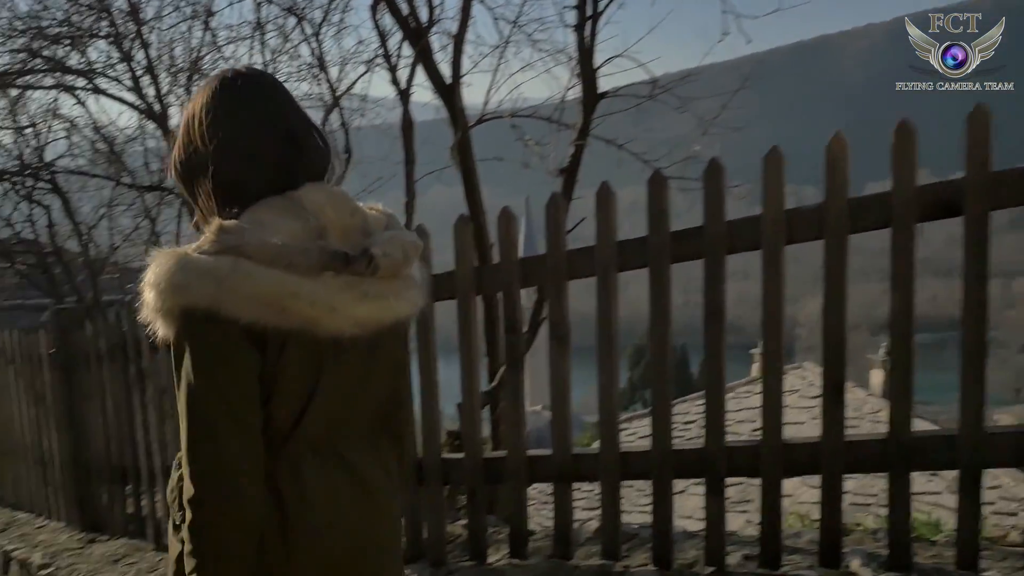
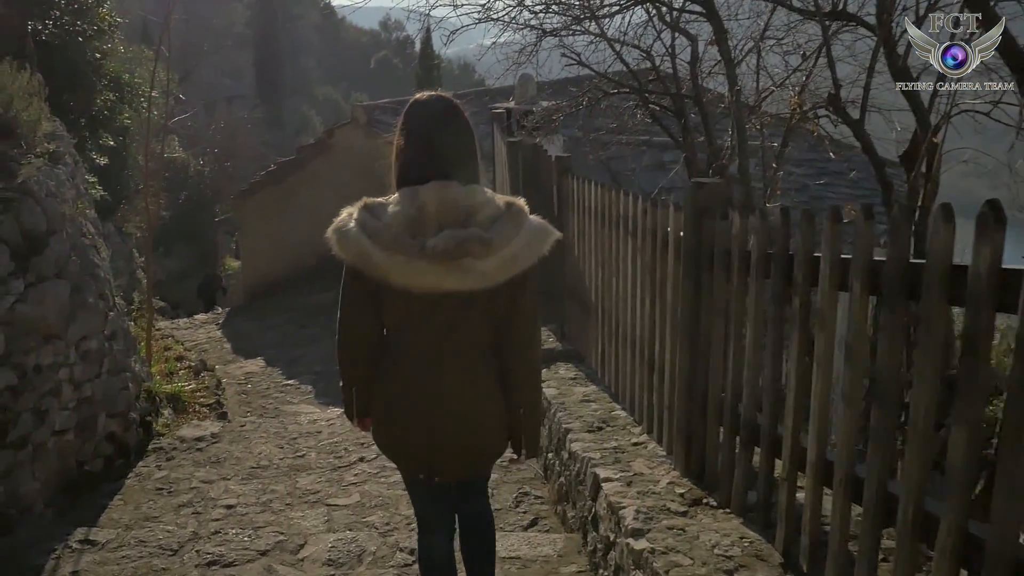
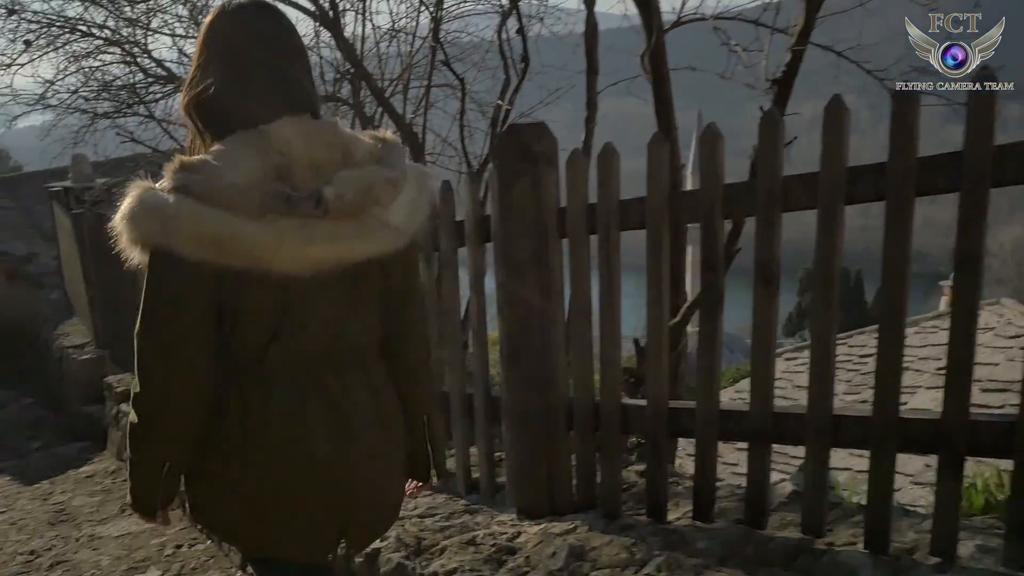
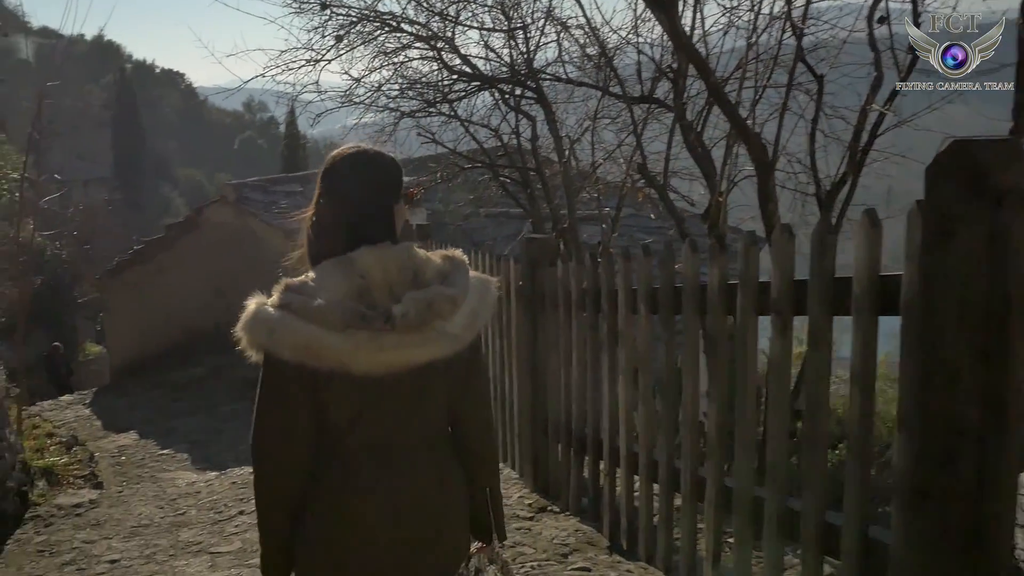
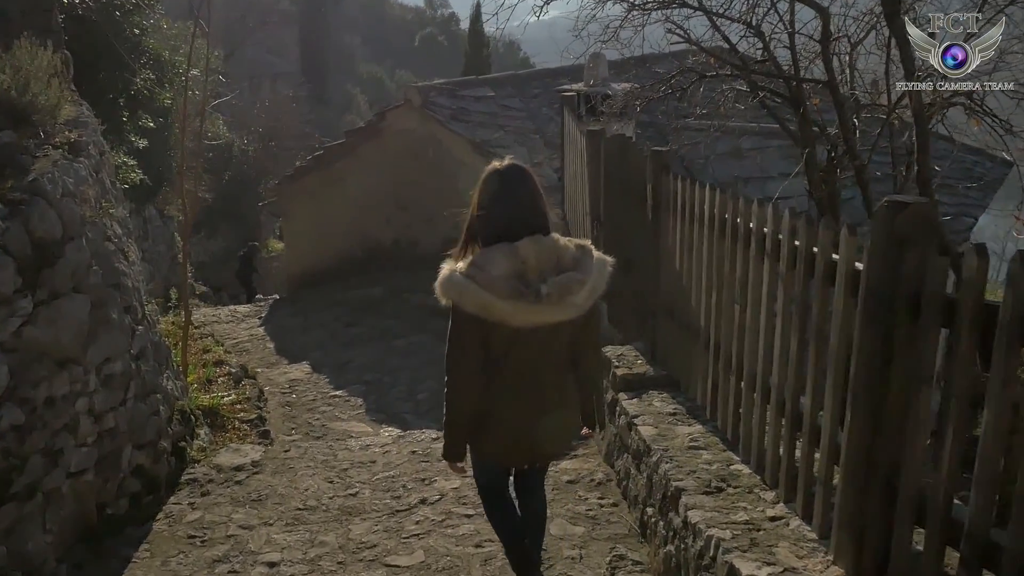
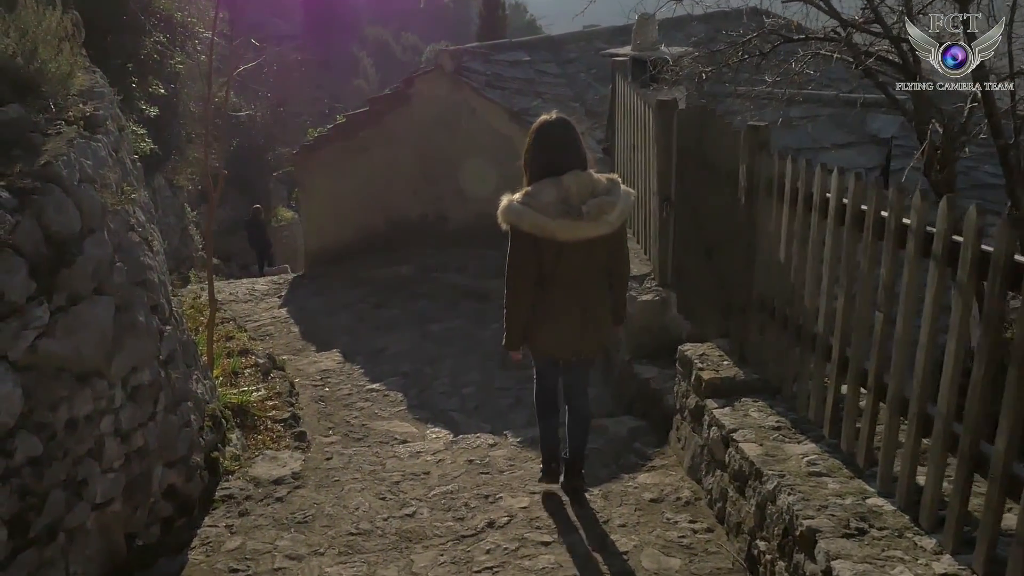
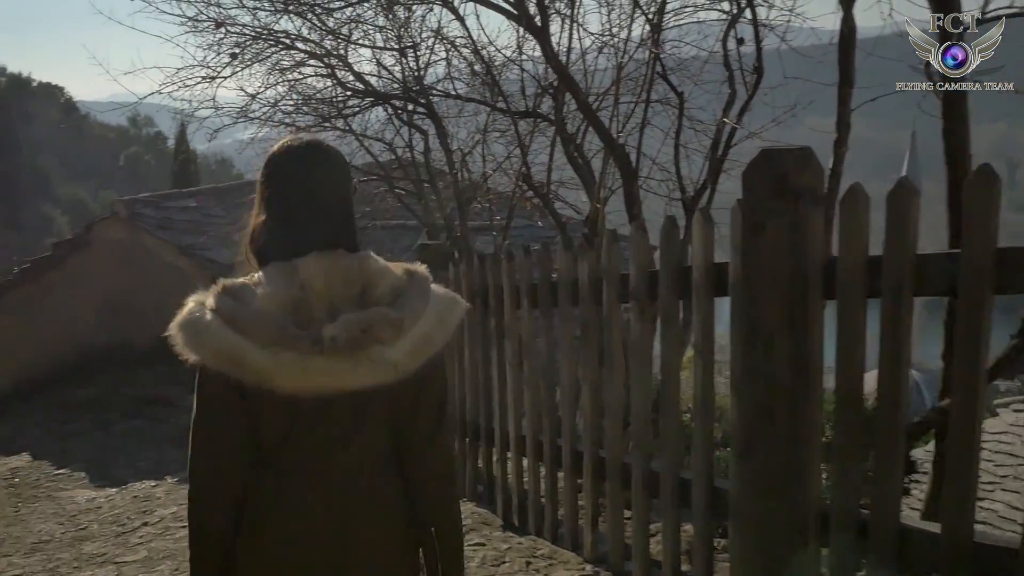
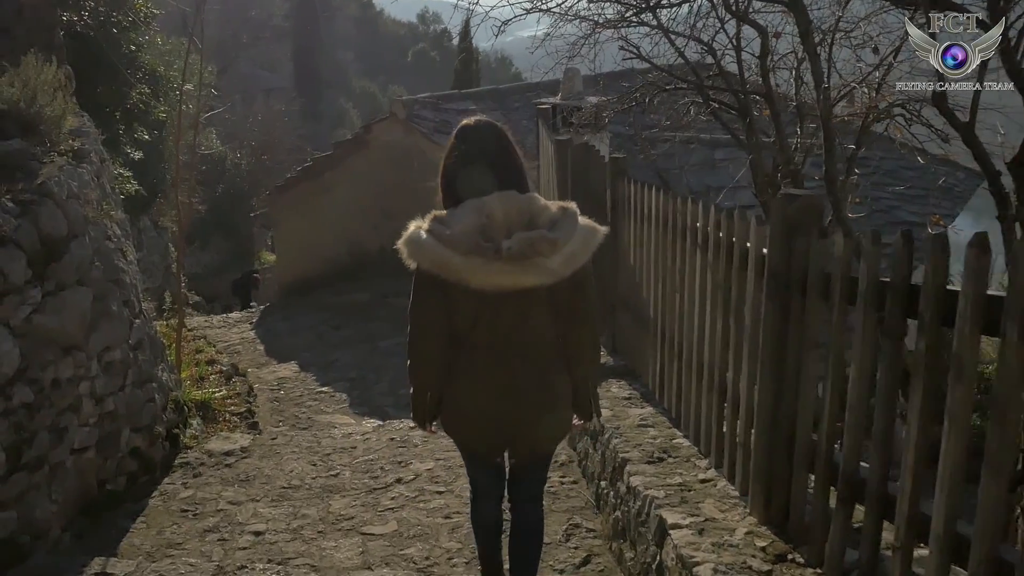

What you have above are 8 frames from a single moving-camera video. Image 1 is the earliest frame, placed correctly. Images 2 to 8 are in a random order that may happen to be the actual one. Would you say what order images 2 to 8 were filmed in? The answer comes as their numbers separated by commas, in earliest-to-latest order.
3, 7, 4, 2, 8, 5, 6
